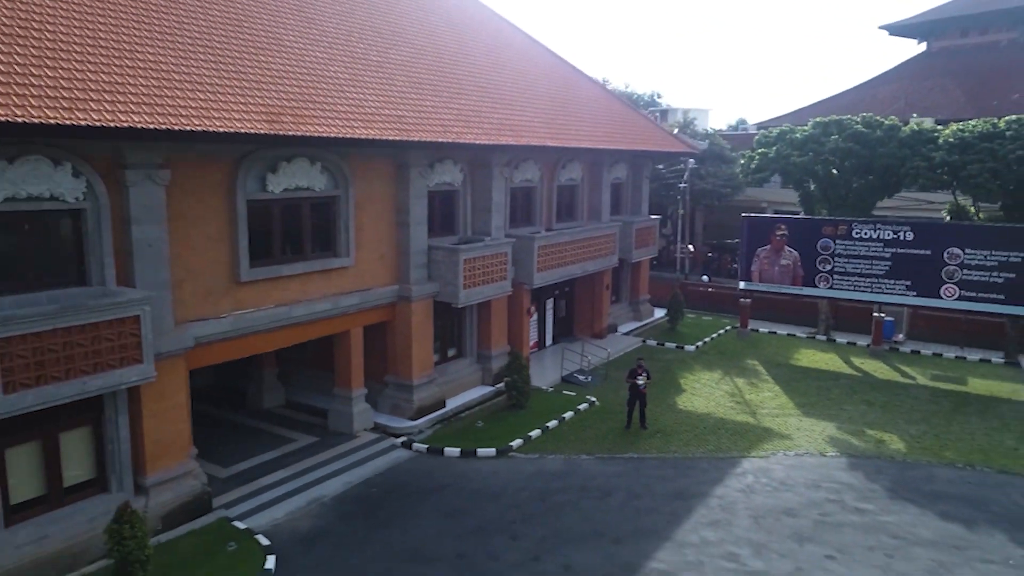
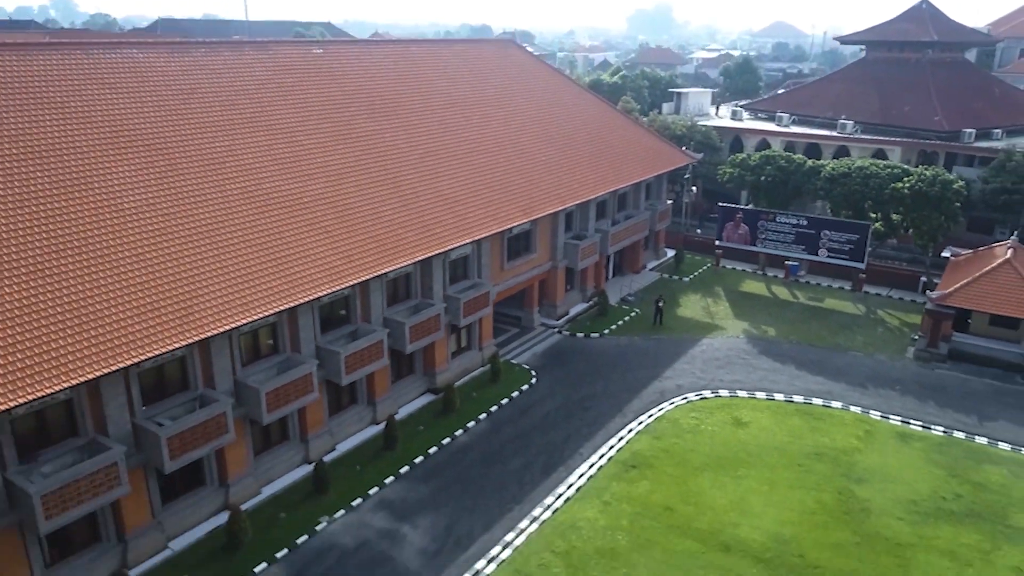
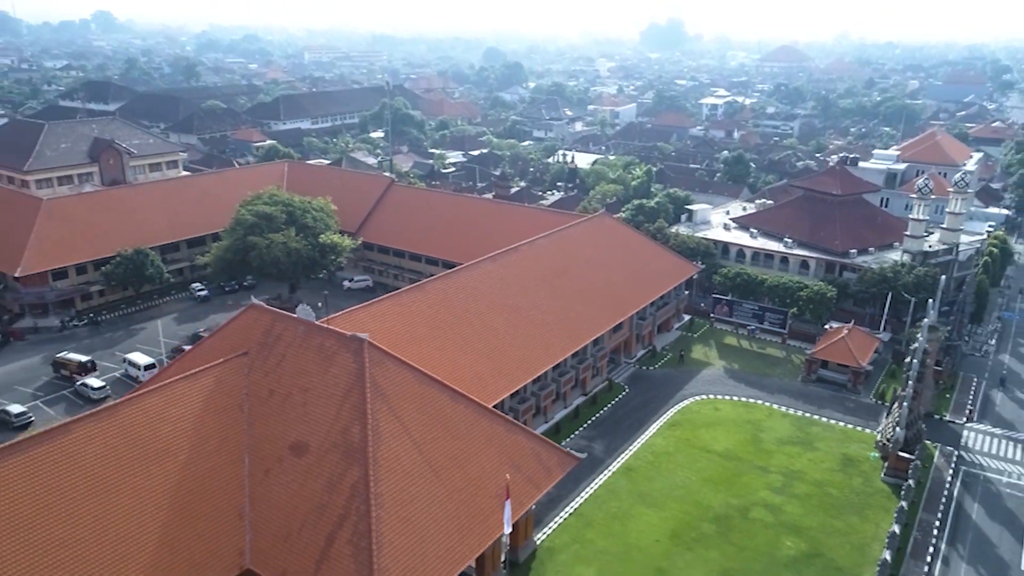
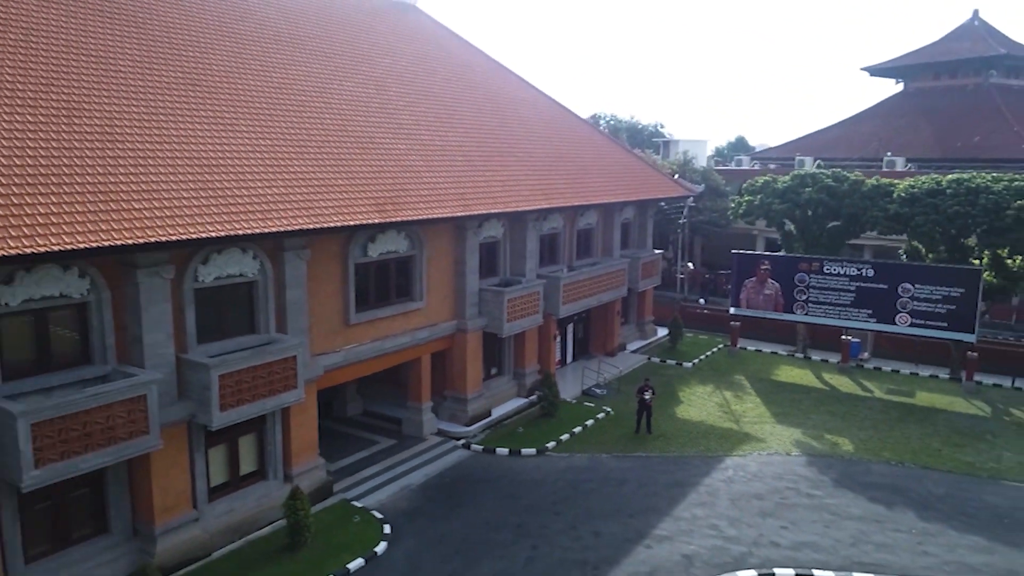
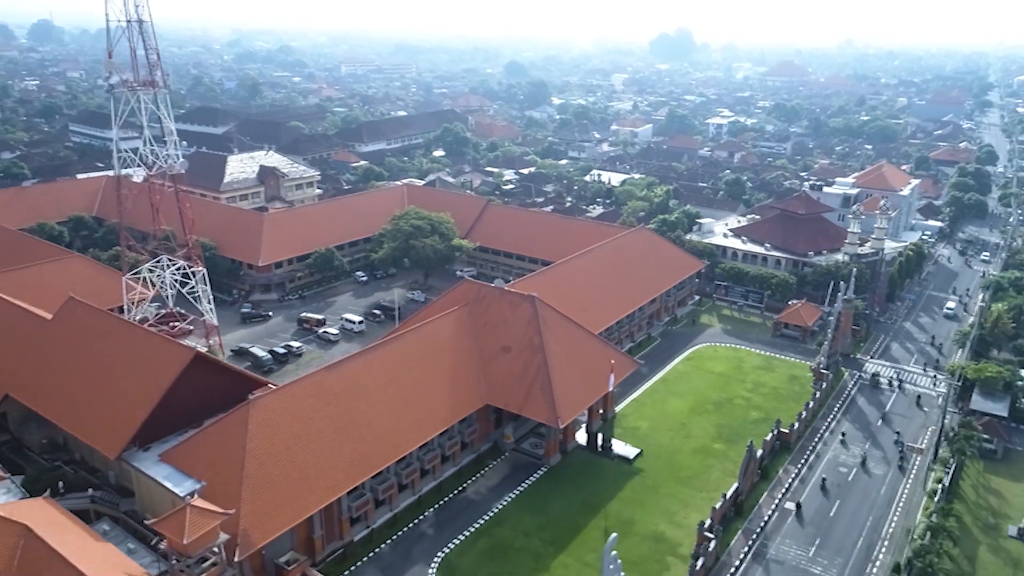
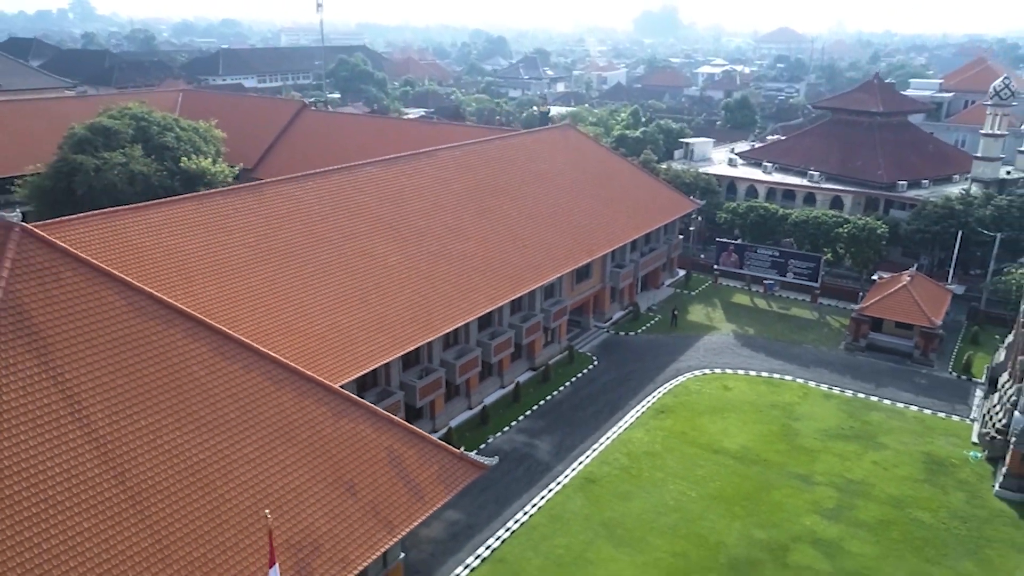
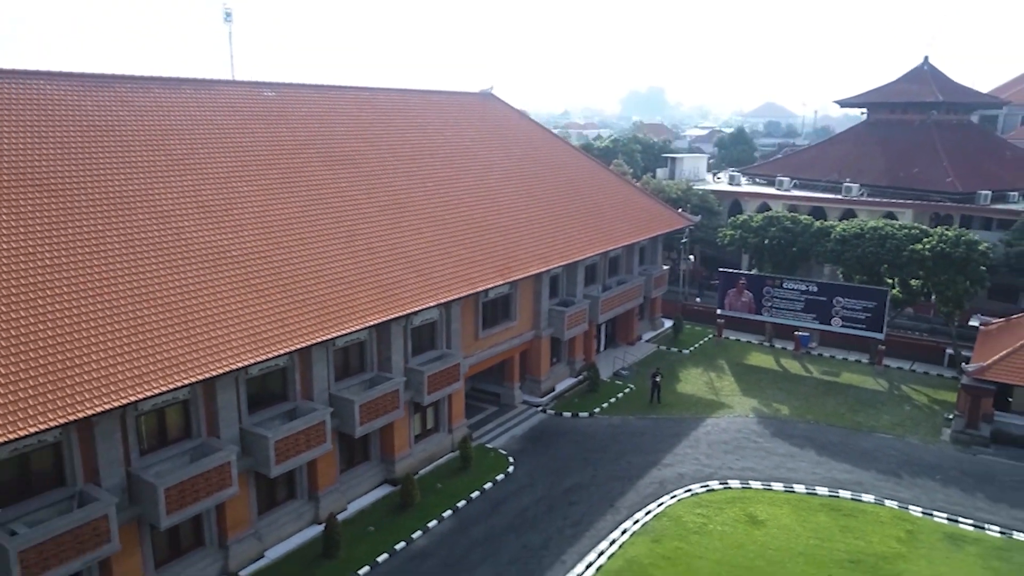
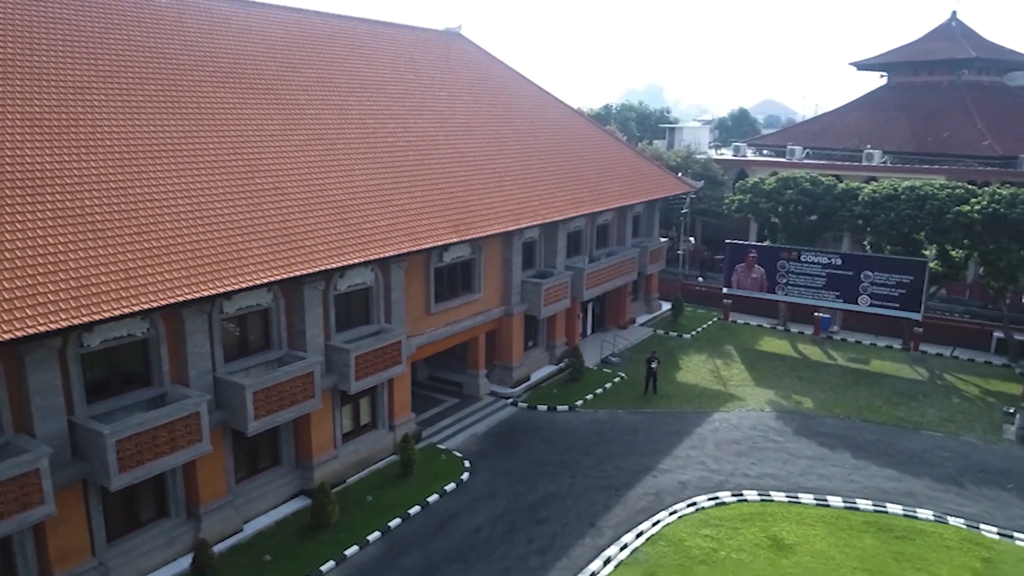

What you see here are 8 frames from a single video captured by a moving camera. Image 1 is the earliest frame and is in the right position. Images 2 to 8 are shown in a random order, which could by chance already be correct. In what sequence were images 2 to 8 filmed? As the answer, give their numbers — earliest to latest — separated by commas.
4, 8, 7, 2, 6, 3, 5
